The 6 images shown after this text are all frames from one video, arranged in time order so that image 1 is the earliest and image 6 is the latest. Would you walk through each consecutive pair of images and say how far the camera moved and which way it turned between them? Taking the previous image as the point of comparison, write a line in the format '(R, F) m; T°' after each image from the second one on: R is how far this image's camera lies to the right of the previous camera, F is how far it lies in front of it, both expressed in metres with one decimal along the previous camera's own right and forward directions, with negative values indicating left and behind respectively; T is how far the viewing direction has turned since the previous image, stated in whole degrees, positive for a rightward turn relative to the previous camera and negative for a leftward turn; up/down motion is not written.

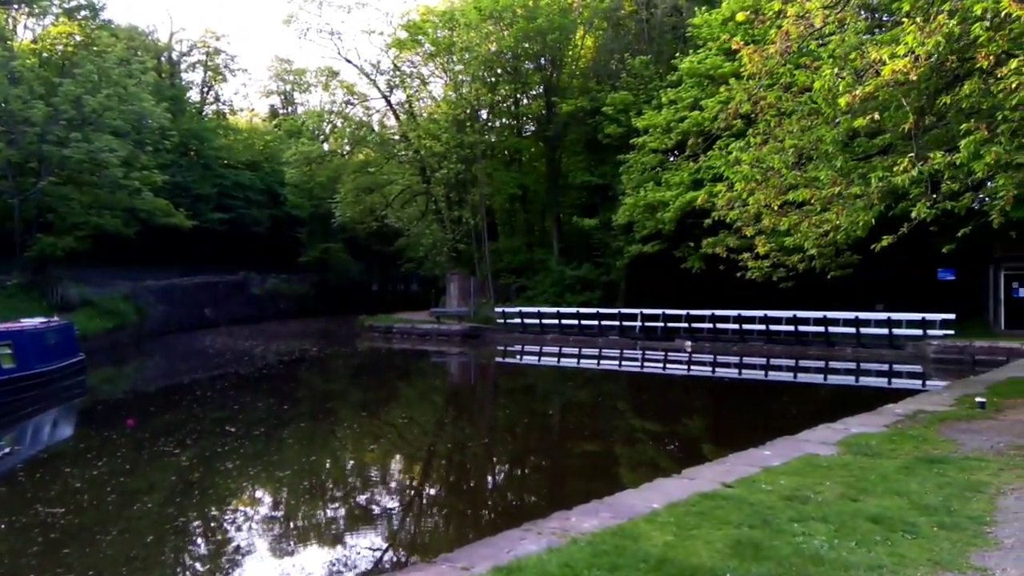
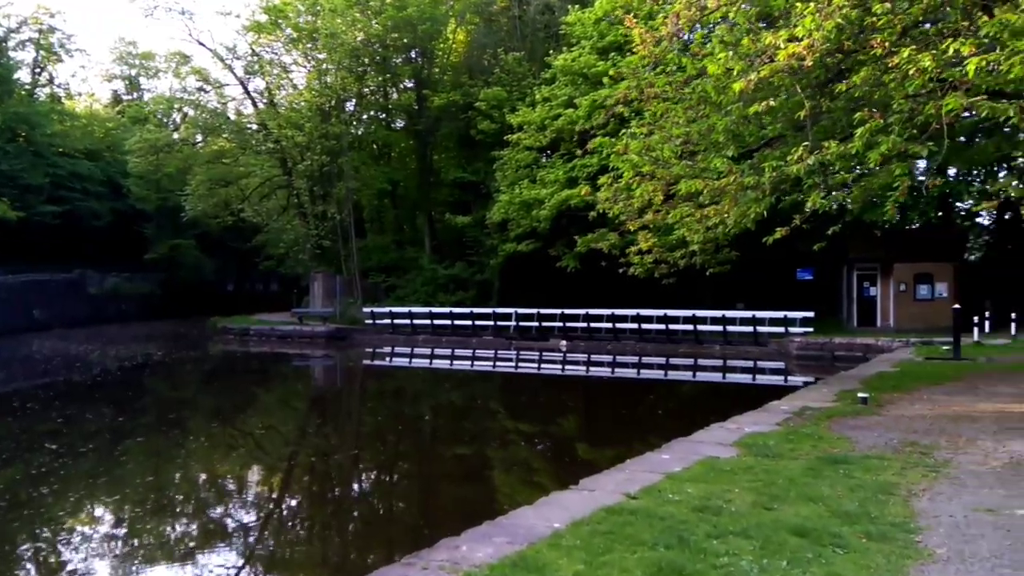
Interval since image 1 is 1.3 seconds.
(-0.1, +0.8) m; +8°
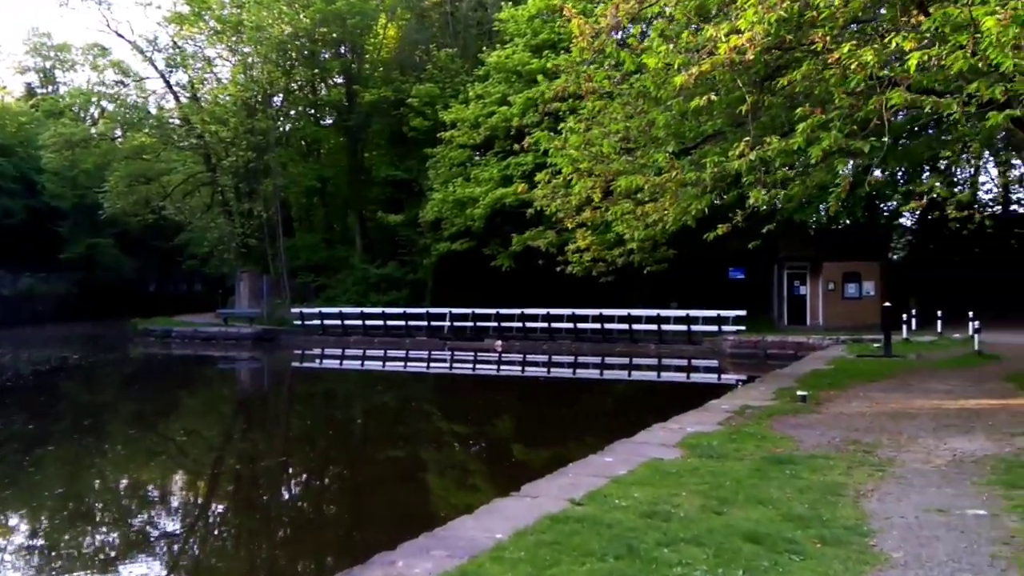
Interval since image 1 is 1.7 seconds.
(0.0, +0.3) m; +4°
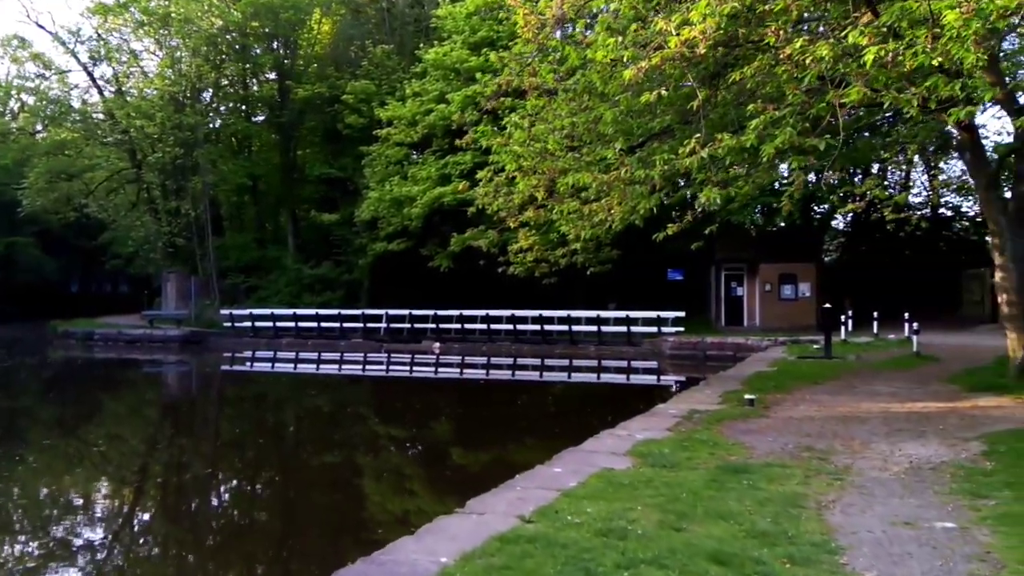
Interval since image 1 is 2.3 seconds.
(-0.1, +0.4) m; +4°
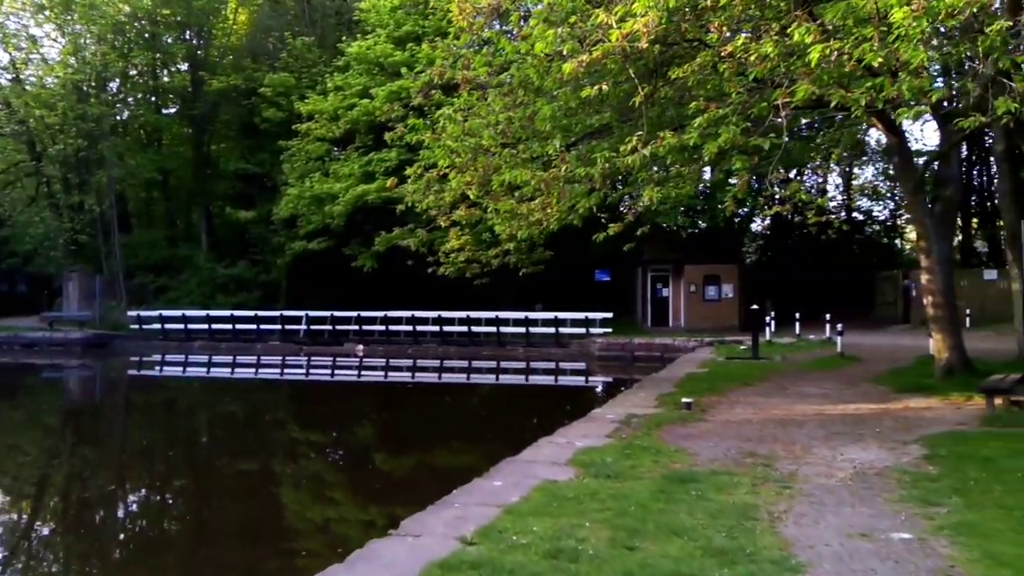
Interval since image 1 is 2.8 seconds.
(-0.1, +0.3) m; +5°
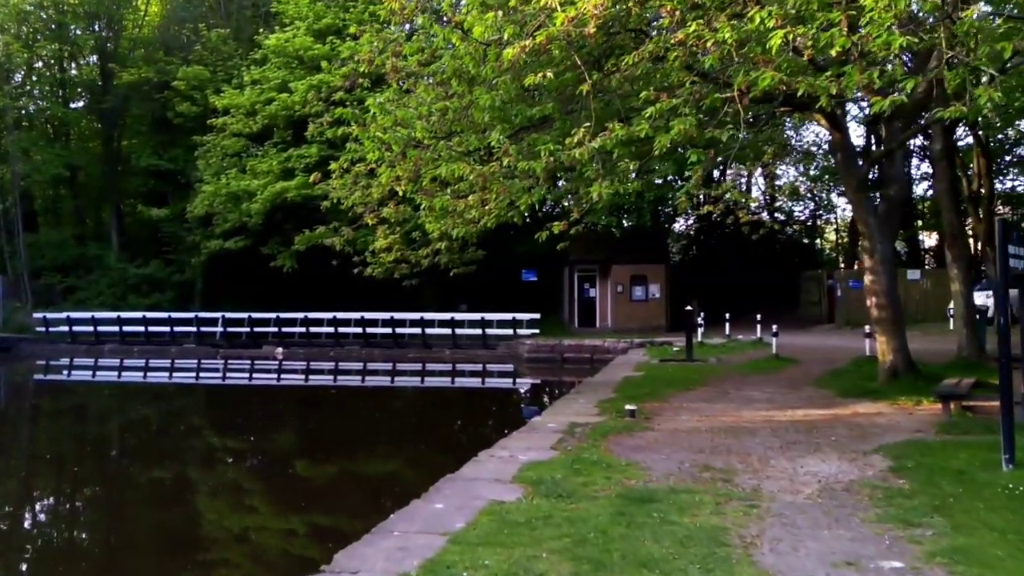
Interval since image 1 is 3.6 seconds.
(-0.1, +0.6) m; +5°
